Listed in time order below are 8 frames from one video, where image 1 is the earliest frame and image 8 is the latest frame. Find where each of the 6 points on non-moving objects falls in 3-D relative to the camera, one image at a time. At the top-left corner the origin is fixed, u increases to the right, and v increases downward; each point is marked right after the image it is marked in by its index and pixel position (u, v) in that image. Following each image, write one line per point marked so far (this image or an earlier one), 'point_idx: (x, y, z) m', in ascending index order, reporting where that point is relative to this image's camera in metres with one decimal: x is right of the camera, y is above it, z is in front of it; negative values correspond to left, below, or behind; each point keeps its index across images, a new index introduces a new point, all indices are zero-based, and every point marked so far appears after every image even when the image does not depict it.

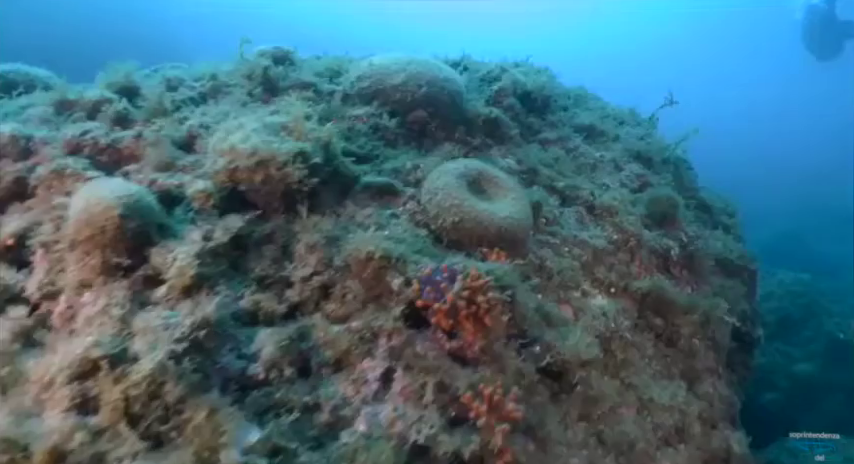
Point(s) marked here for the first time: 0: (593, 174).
0: (+1.6, +0.6, +5.2) m
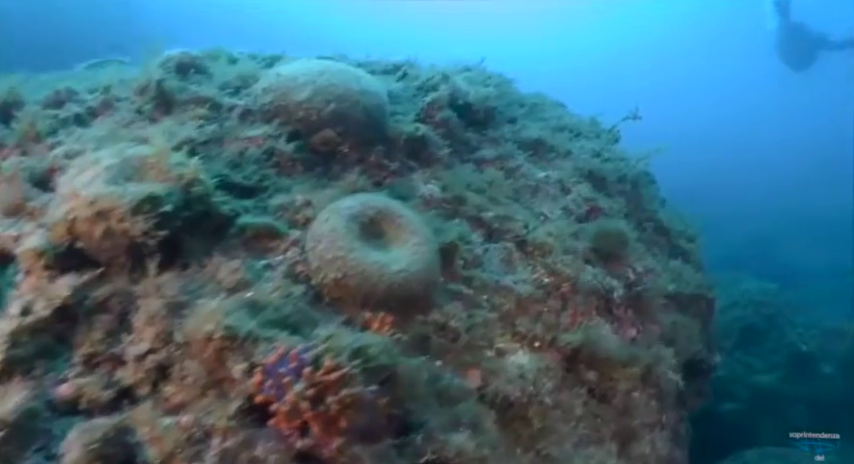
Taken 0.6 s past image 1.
0: (+0.9, +0.3, +4.6) m
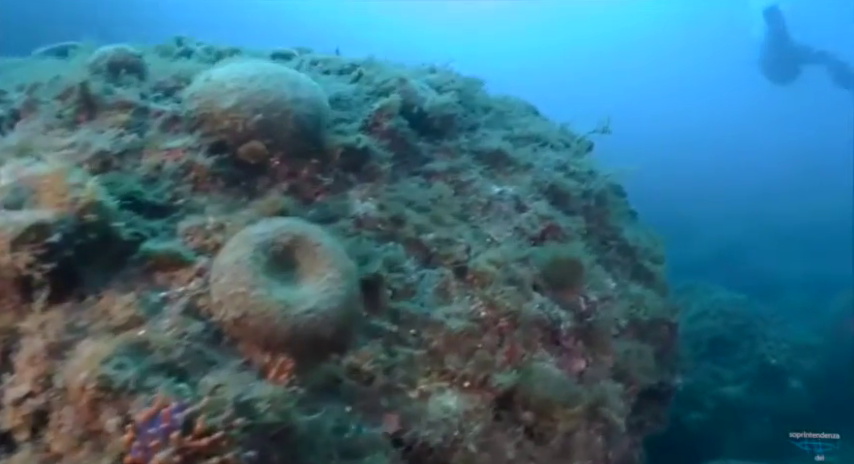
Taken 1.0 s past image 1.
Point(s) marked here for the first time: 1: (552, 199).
0: (+0.5, +0.1, +4.3) m
1: (+1.1, +0.3, +4.9) m
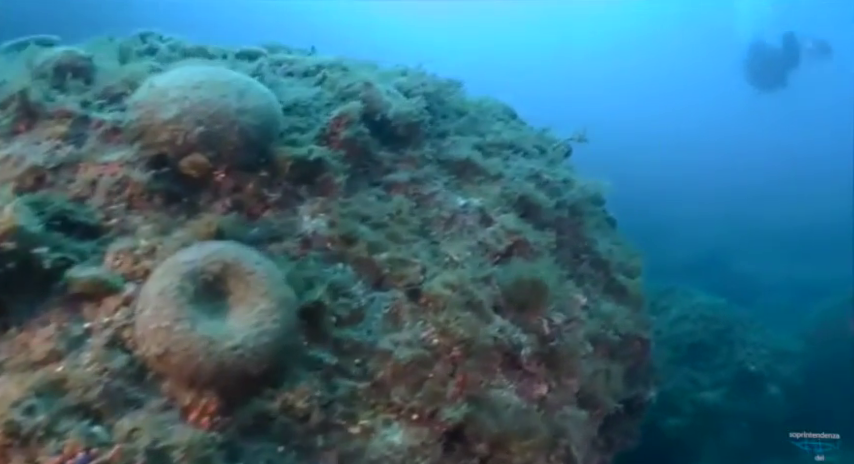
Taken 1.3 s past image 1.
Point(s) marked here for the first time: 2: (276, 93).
0: (+0.1, 0.0, +4.1) m
1: (+0.8, +0.2, +4.6) m
2: (-1.3, +1.2, +4.6) m
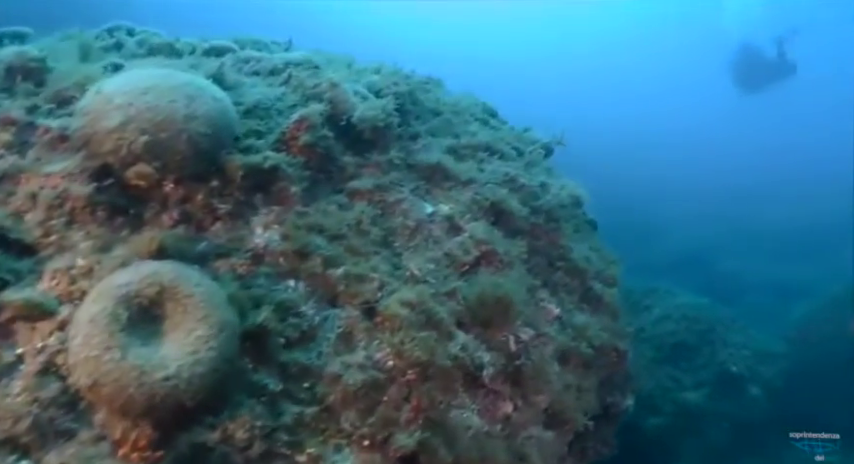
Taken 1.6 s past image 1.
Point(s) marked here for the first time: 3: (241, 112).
0: (-0.1, -0.1, +3.9) m
1: (+0.6, +0.1, +4.5) m
2: (-1.6, +1.1, +4.4) m
3: (-1.5, +1.0, +4.2) m
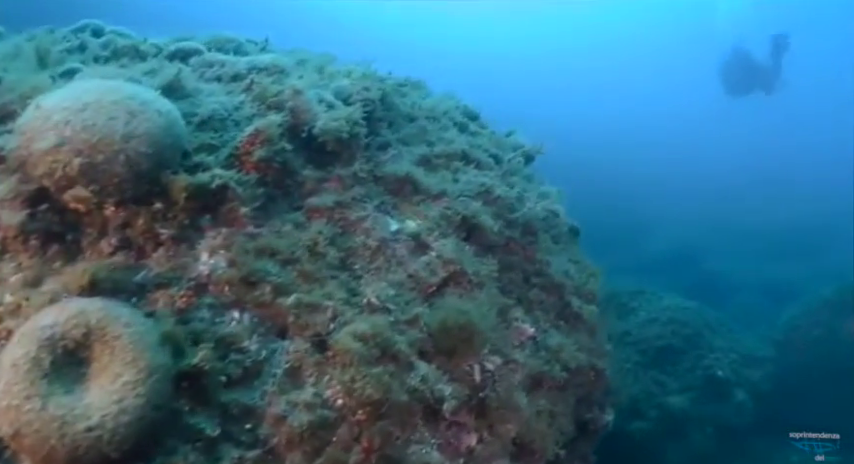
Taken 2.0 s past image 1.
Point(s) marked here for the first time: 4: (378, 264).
0: (-0.4, -0.2, +3.7) m
1: (+0.3, 0.0, +4.2) m
2: (-1.8, +1.0, +4.2) m
3: (-1.7, +0.8, +4.0) m
4: (-0.3, -0.2, +3.7) m
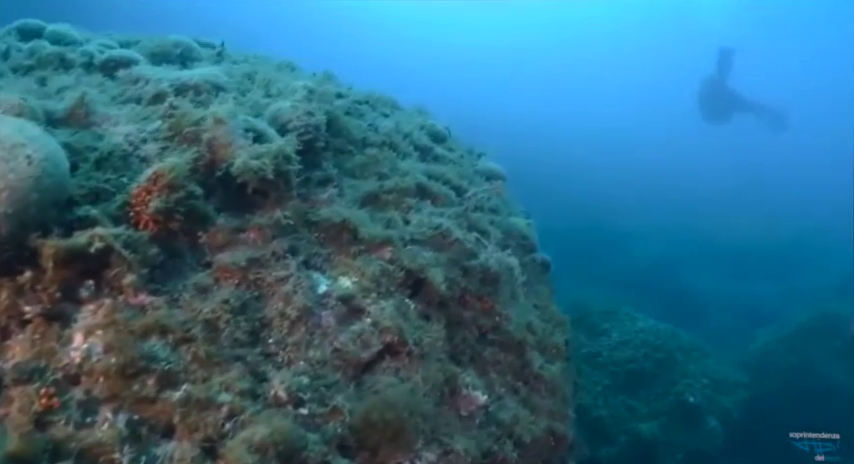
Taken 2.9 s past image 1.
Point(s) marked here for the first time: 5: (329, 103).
0: (-0.8, -0.7, +3.2) m
1: (-0.1, -0.4, +3.7) m
2: (-2.3, +0.6, +3.6) m
3: (-2.2, +0.4, +3.4) m
4: (-0.8, -0.6, +3.2) m
5: (-0.9, +1.2, +4.9) m
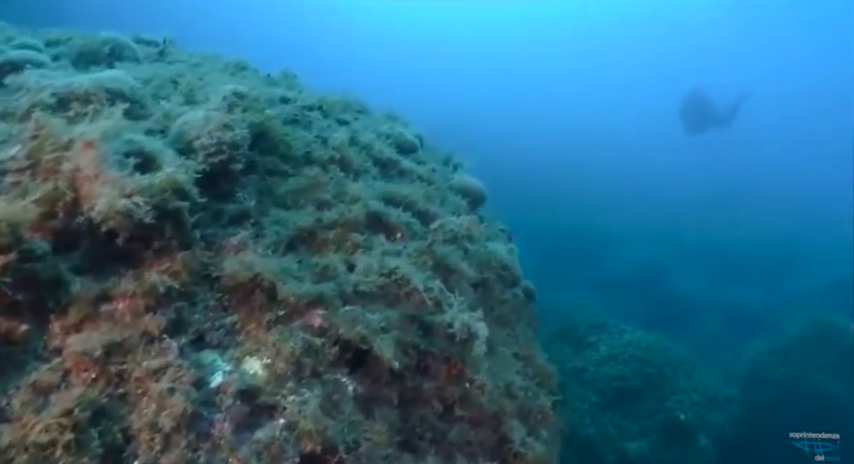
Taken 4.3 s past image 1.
0: (-1.1, -1.0, +2.3) m
1: (-0.4, -0.7, +2.8) m
2: (-2.6, +0.3, +2.7) m
3: (-2.5, +0.1, +2.5) m
4: (-1.1, -1.0, +2.4) m
5: (-1.2, +0.9, +4.0) m
